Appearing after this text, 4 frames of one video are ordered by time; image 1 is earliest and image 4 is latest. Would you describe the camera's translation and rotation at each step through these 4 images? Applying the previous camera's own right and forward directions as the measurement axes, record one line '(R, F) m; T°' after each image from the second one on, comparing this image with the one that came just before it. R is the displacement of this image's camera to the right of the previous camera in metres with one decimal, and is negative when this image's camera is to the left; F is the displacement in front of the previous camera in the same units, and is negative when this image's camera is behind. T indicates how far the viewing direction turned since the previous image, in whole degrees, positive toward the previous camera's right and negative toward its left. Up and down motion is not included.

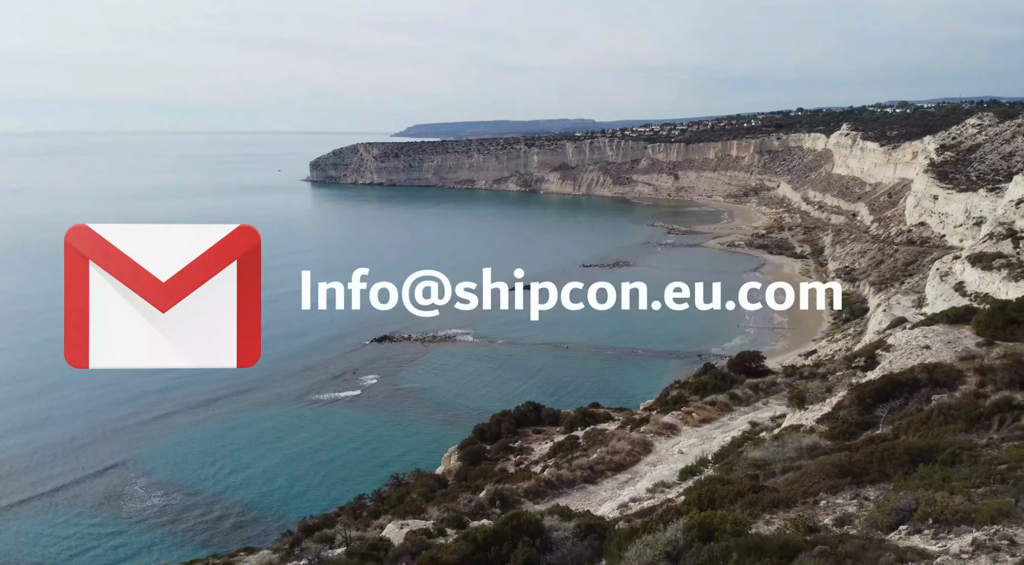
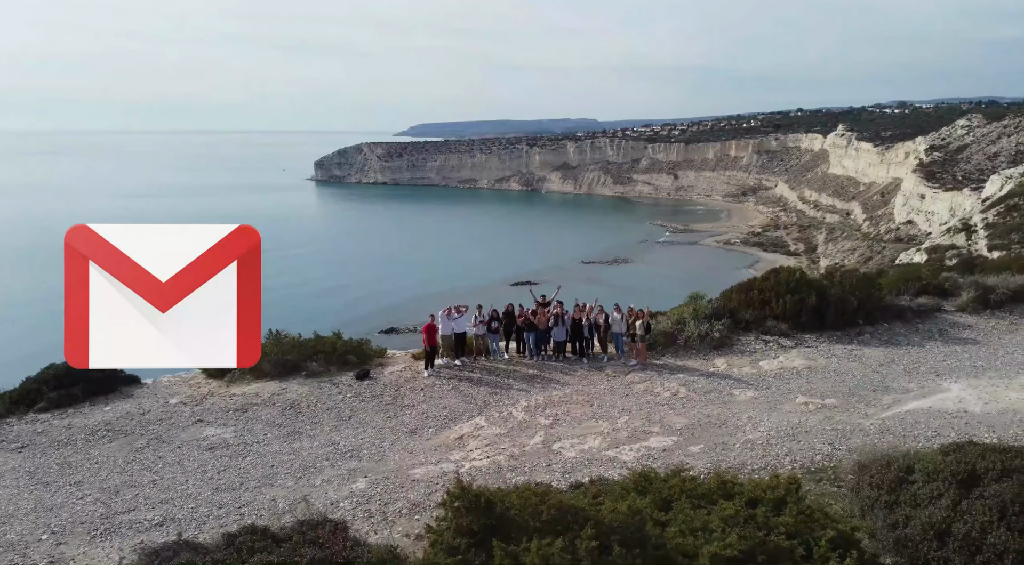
(+0.1, -3.8) m; 0°
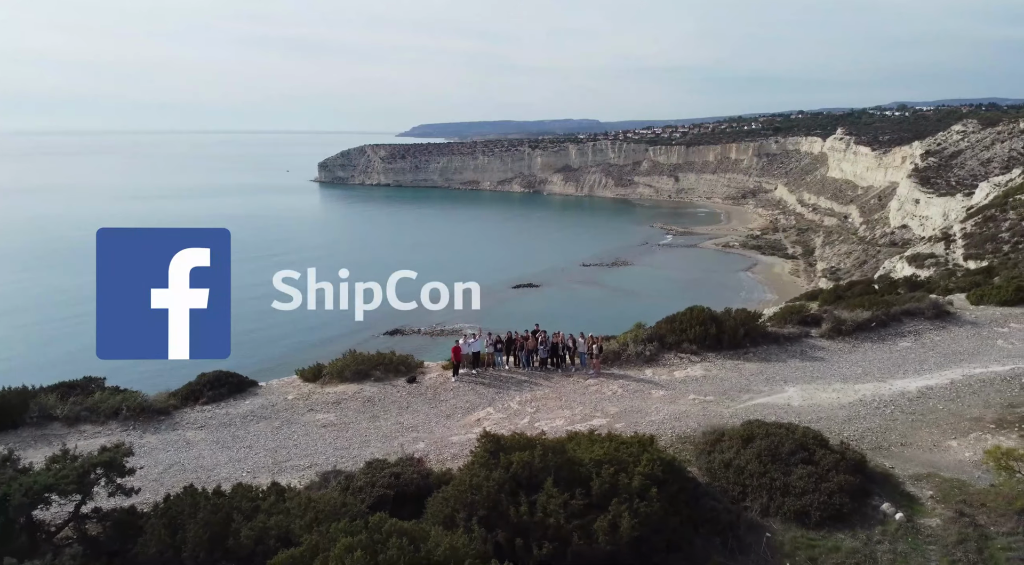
(0.0, -2.2) m; 0°
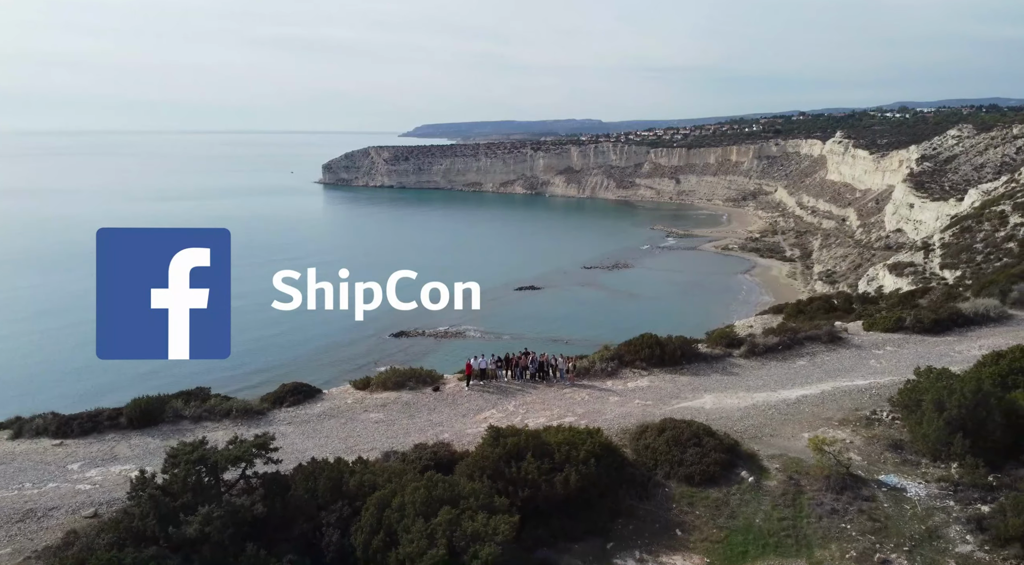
(+0.1, -2.4) m; 0°
